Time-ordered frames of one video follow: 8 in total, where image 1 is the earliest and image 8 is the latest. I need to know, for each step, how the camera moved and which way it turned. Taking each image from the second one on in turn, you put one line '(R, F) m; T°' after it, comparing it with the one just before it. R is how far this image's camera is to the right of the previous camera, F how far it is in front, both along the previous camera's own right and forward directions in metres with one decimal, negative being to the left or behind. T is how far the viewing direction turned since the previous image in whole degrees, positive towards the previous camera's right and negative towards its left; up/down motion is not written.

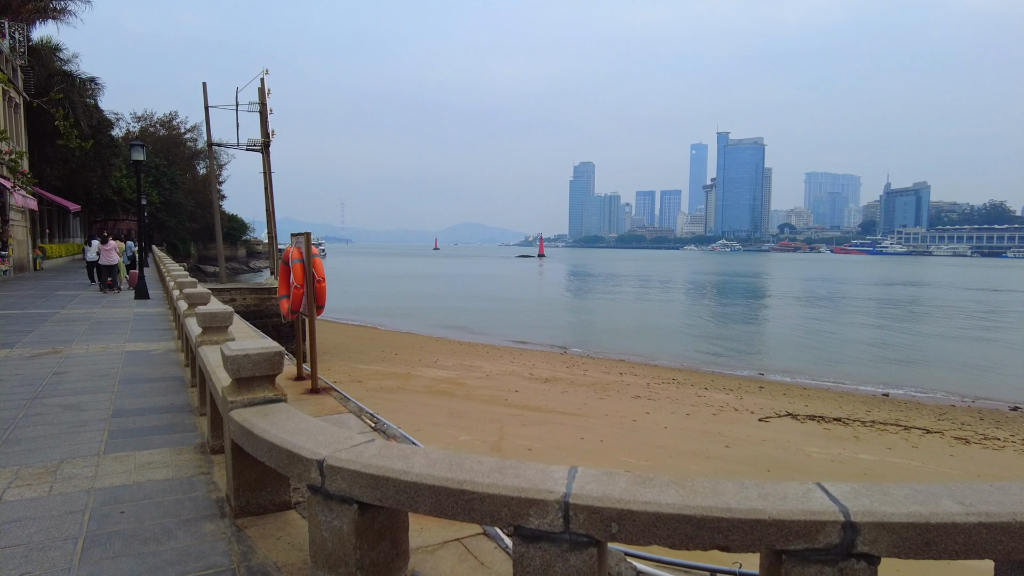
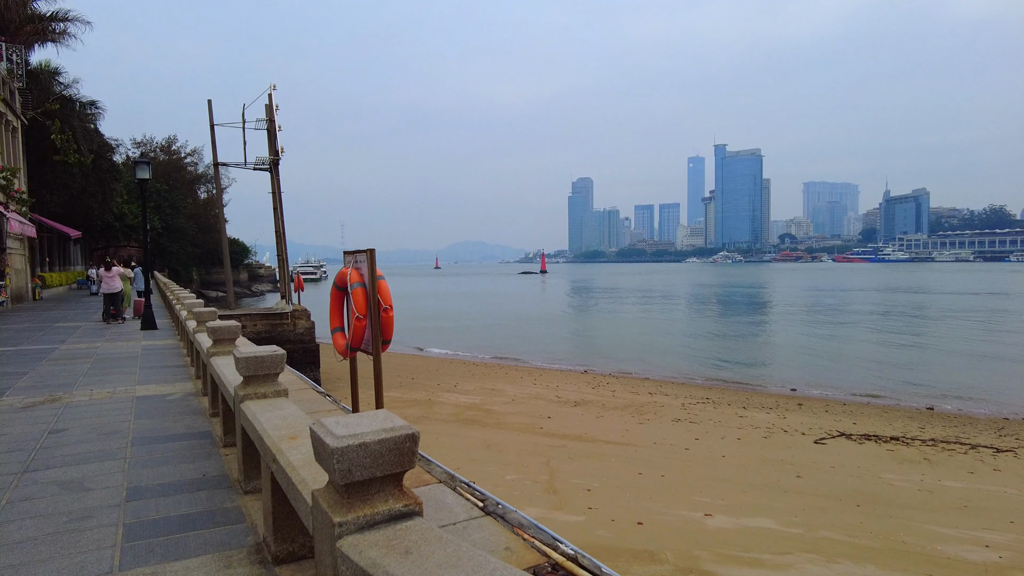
(-0.6, +0.8) m; 0°
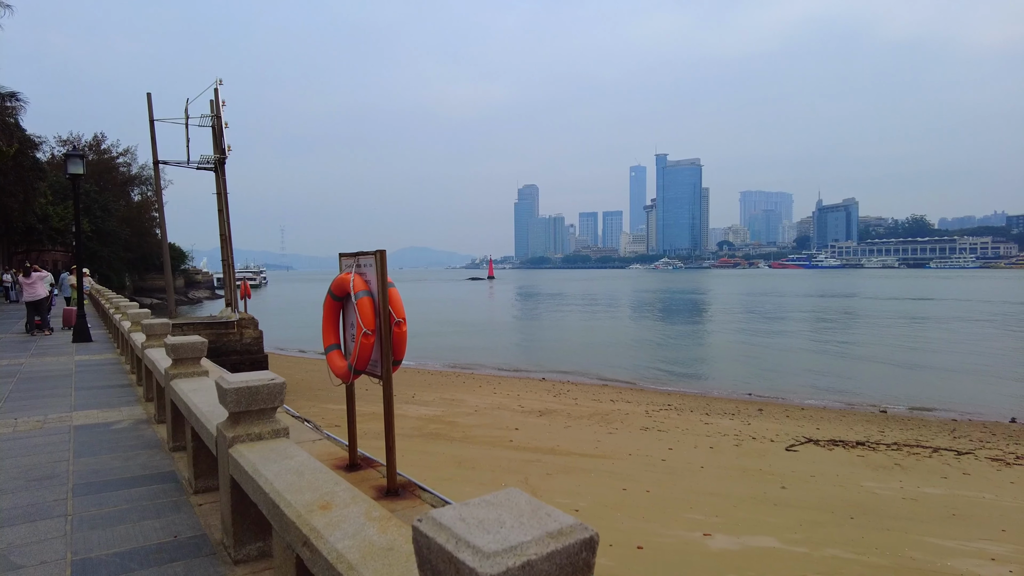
(-0.4, +0.5) m; +5°
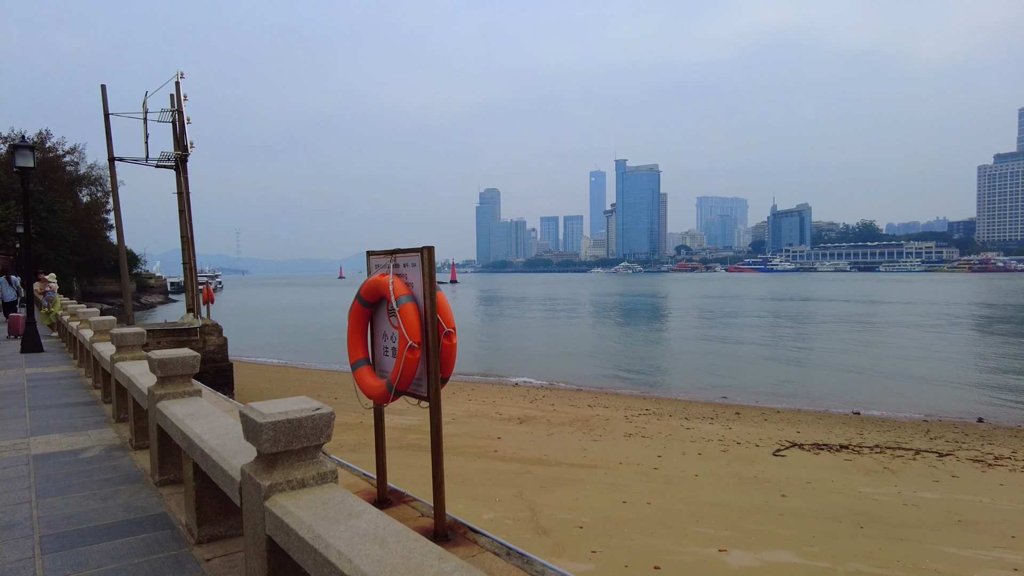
(-0.4, +0.4) m; +4°
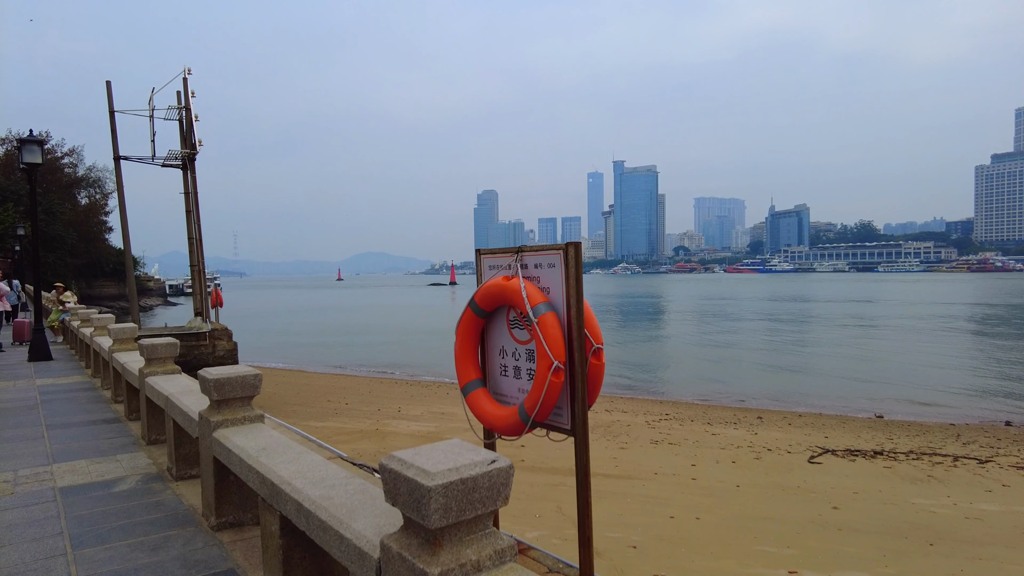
(-0.5, +0.4) m; 0°
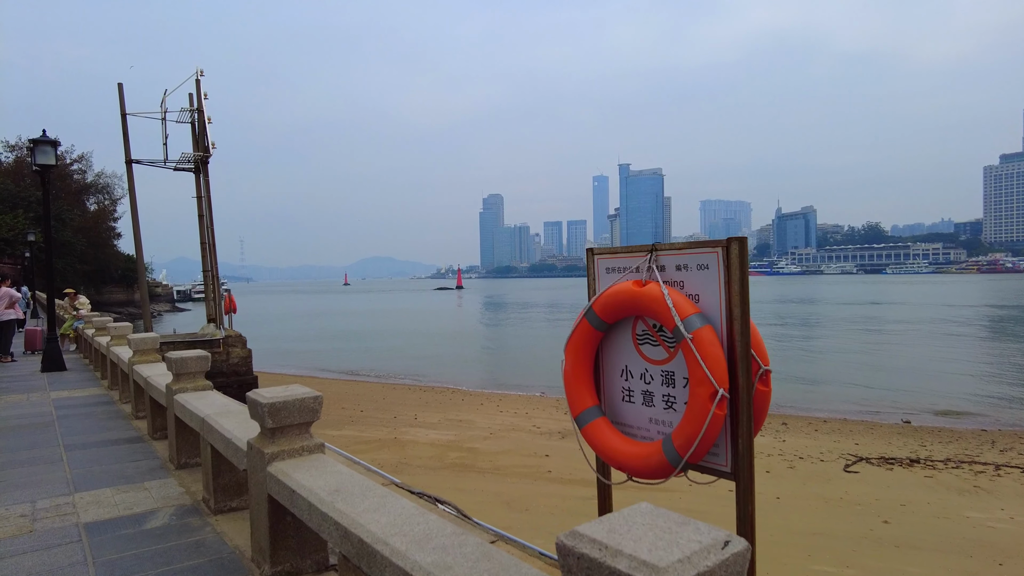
(-0.3, +0.3) m; -1°
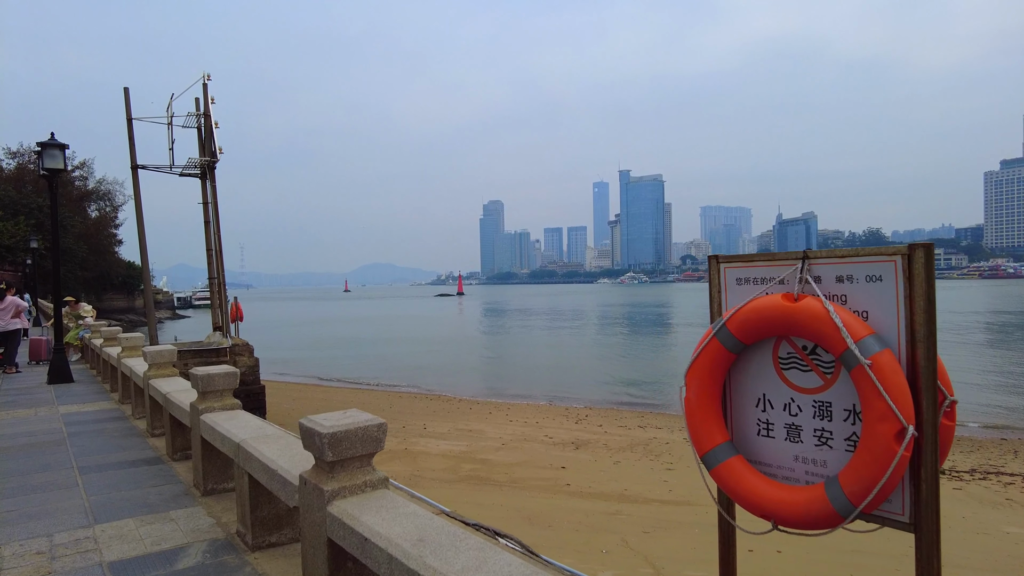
(-0.3, +0.2) m; 0°
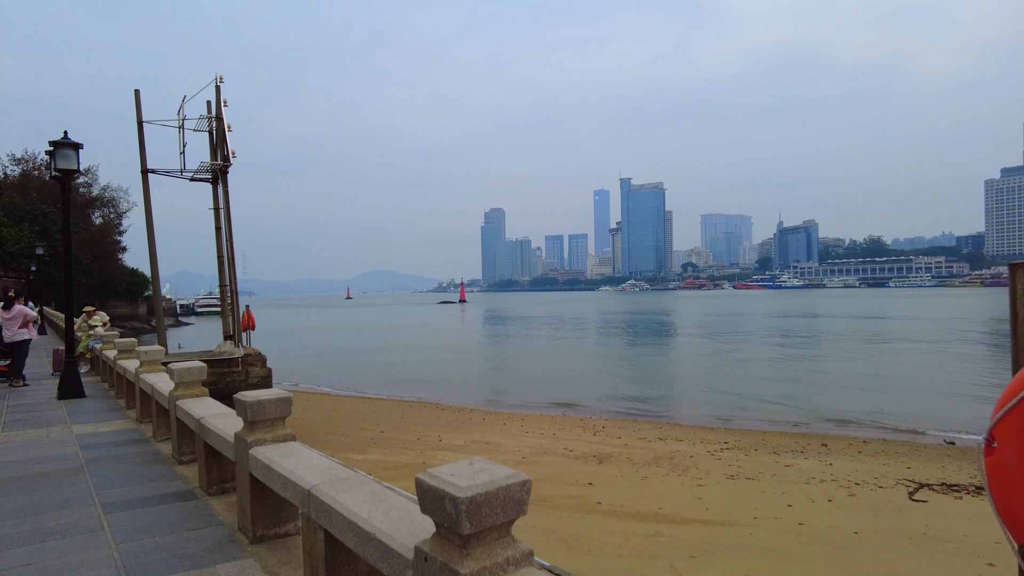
(-0.4, +0.4) m; 0°
